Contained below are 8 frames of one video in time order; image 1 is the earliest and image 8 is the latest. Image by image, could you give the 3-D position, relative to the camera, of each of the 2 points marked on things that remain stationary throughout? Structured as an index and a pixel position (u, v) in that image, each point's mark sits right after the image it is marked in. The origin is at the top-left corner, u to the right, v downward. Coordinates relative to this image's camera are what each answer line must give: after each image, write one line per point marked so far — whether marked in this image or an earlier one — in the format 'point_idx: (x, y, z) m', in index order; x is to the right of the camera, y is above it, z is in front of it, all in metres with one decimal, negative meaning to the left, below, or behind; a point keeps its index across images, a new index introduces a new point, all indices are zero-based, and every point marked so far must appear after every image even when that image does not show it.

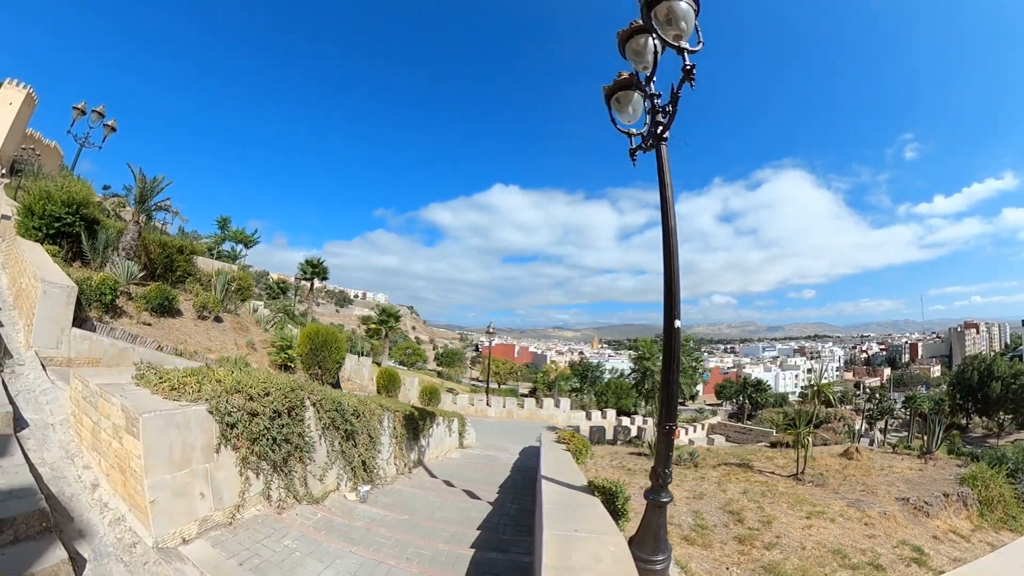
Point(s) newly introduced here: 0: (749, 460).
0: (+3.7, -2.7, +6.0) m
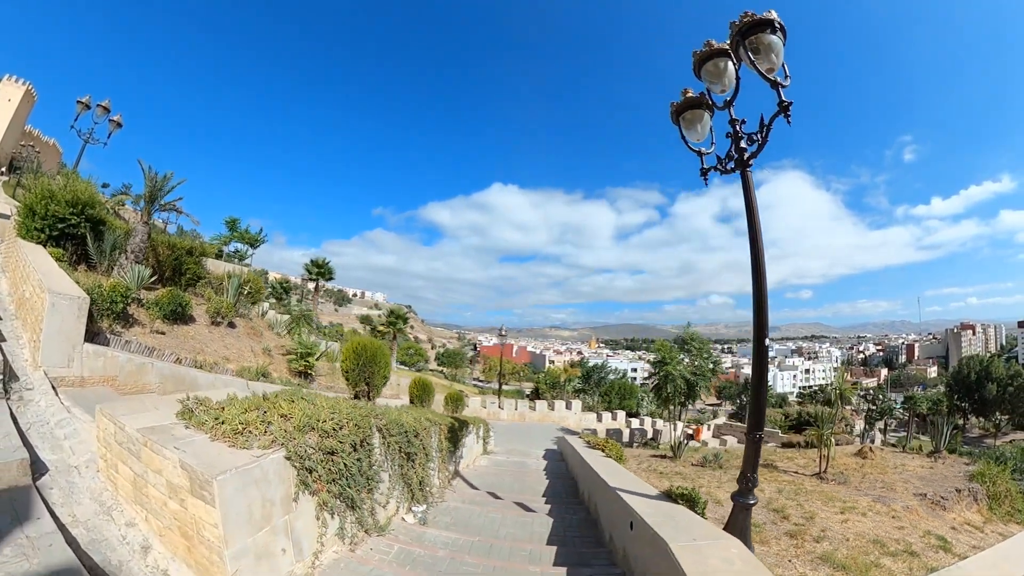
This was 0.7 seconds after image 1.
0: (+4.2, -2.8, +6.3) m
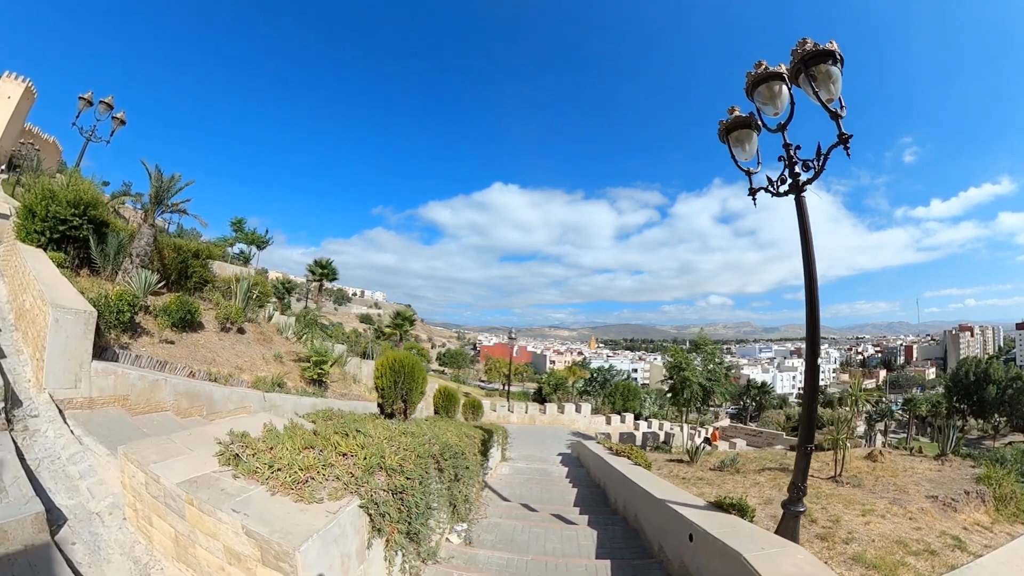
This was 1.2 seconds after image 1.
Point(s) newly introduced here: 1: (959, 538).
0: (+4.6, -3.0, +6.6) m
1: (+4.3, -2.4, +3.8) m
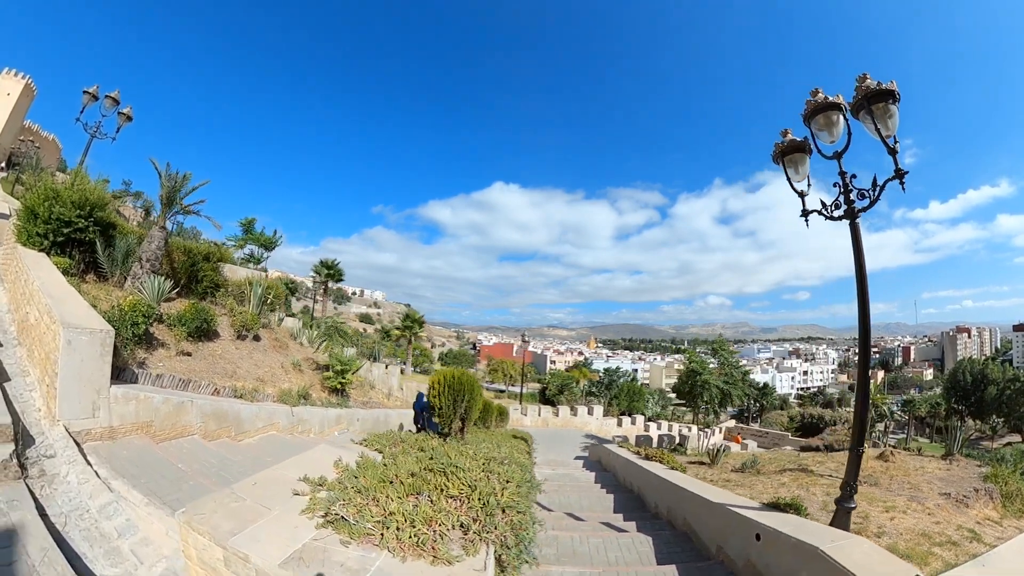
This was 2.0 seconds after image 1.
0: (+5.2, -3.1, +7.0) m
1: (+4.9, -2.6, +4.2) m
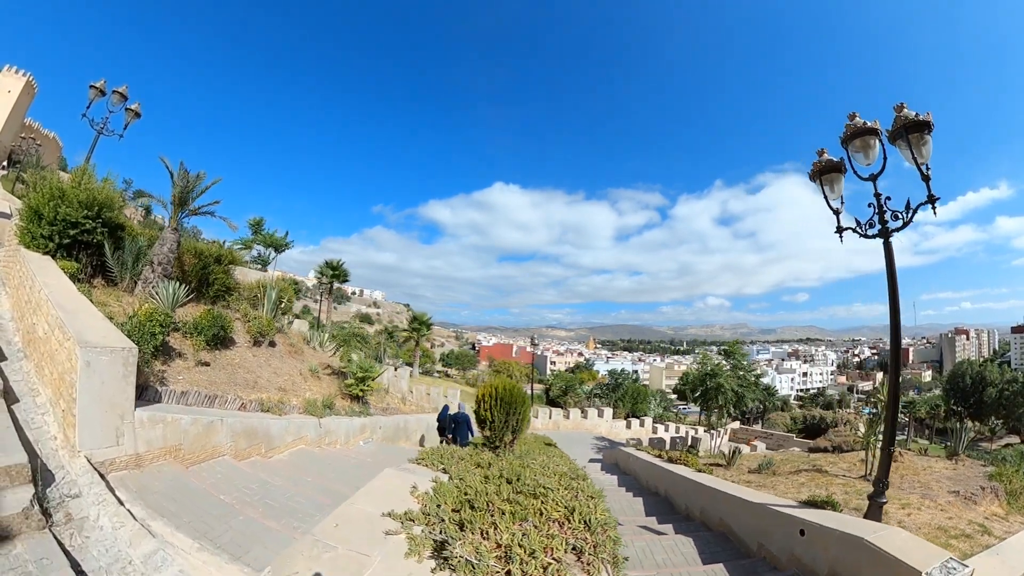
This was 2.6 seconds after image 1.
0: (+5.7, -3.3, +7.3) m
1: (+5.4, -2.7, +4.5) m
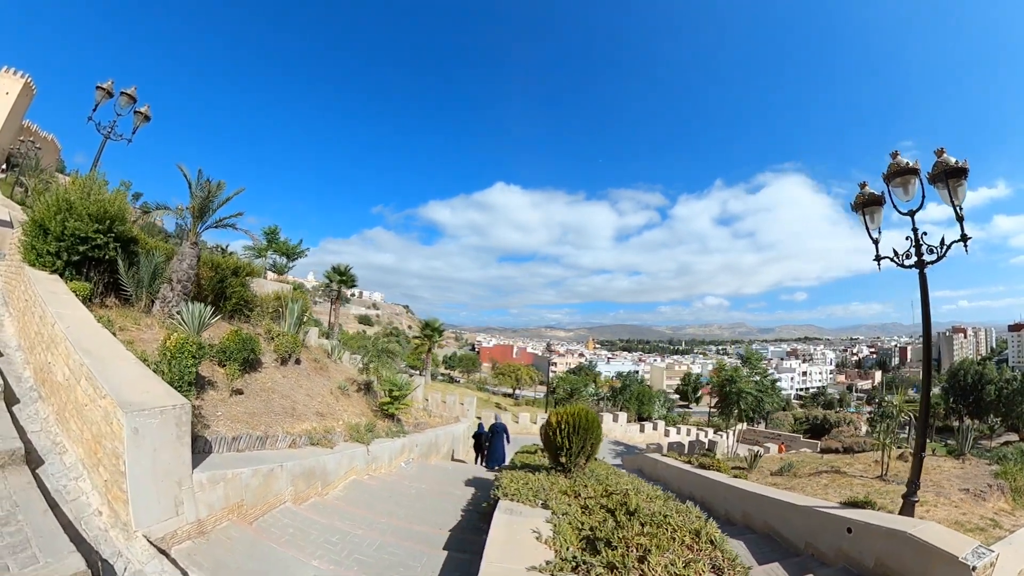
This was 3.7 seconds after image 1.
0: (+6.4, -3.5, +7.8) m
1: (+6.1, -2.9, +5.0) m
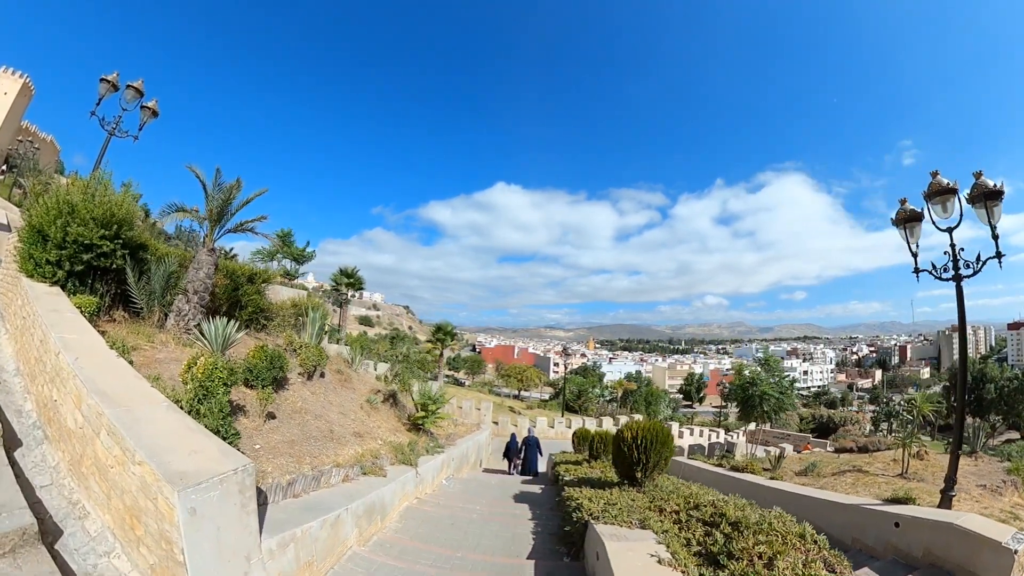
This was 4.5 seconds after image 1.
0: (+7.1, -3.6, +8.2) m
1: (+6.8, -3.1, +5.4) m
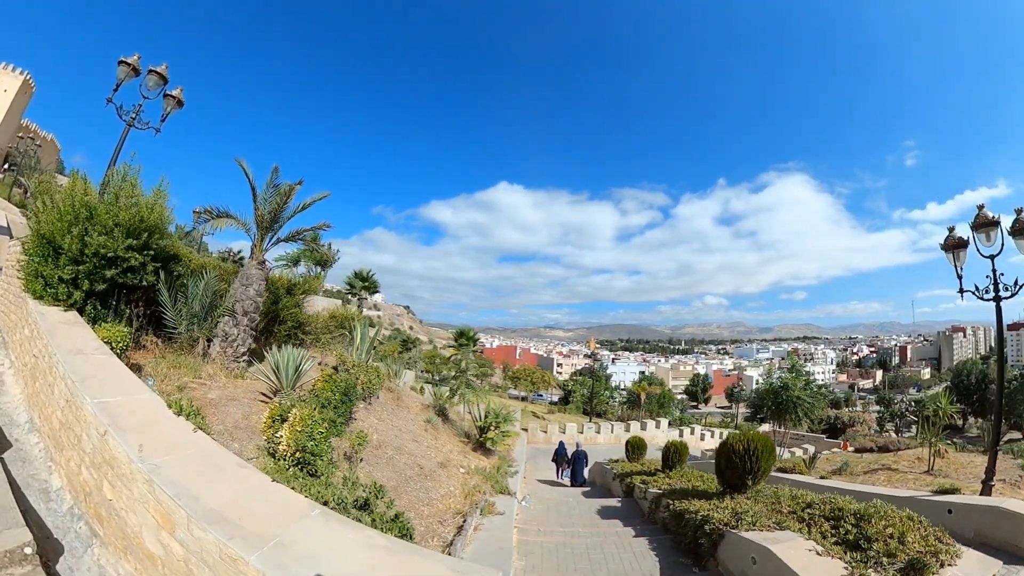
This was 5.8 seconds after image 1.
0: (+8.5, -4.0, +9.0) m
1: (+8.2, -3.4, +6.2) m
